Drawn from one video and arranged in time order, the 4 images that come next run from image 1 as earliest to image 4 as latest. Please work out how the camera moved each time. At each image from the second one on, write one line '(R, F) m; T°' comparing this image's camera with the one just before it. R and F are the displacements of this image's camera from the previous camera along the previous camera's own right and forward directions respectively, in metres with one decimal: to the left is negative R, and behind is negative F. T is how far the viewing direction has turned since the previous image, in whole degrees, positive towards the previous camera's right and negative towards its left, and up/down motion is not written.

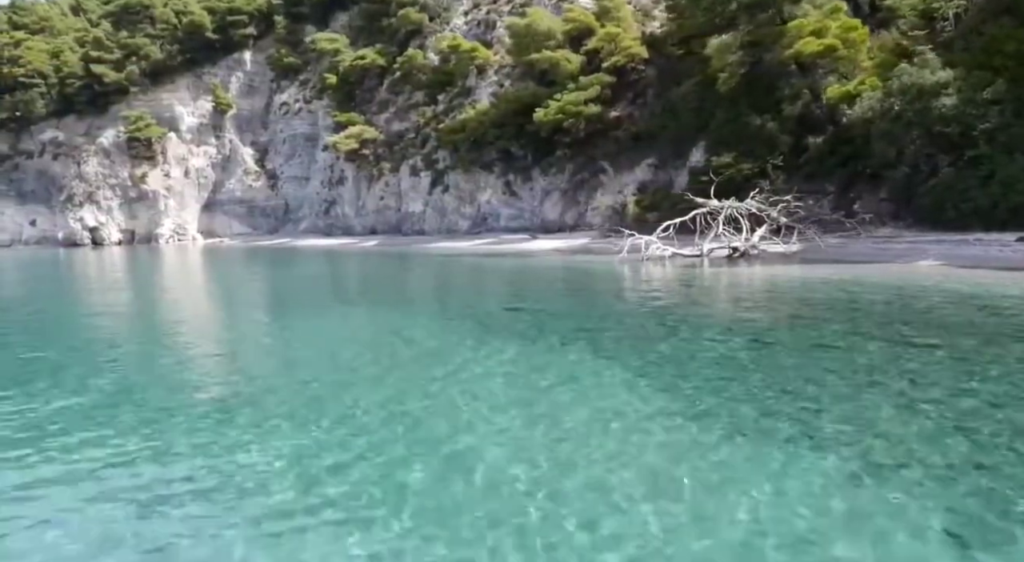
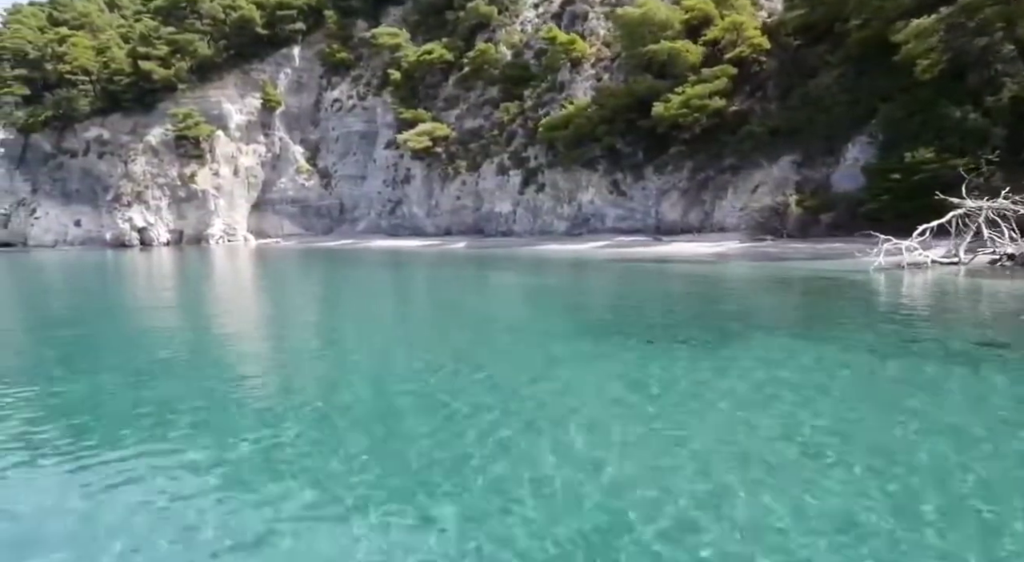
(-3.9, +1.7) m; -1°
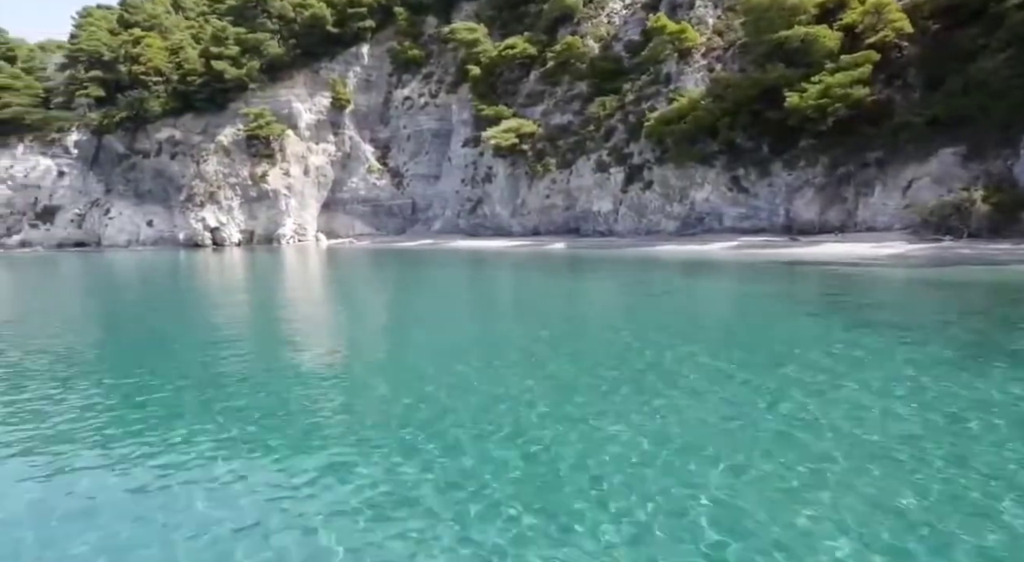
(-2.7, +1.5) m; -3°
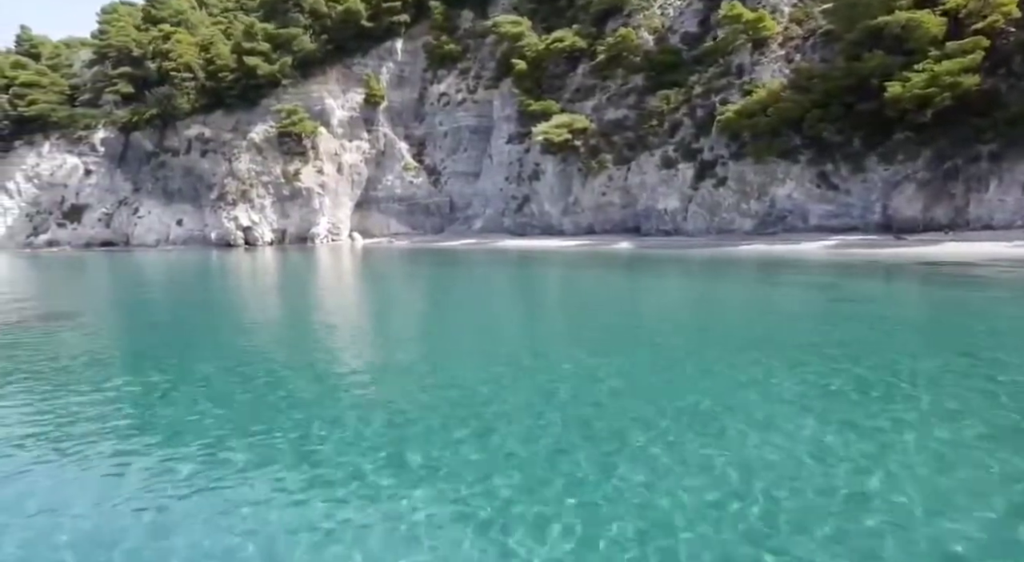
(-2.4, +1.4) m; -1°
